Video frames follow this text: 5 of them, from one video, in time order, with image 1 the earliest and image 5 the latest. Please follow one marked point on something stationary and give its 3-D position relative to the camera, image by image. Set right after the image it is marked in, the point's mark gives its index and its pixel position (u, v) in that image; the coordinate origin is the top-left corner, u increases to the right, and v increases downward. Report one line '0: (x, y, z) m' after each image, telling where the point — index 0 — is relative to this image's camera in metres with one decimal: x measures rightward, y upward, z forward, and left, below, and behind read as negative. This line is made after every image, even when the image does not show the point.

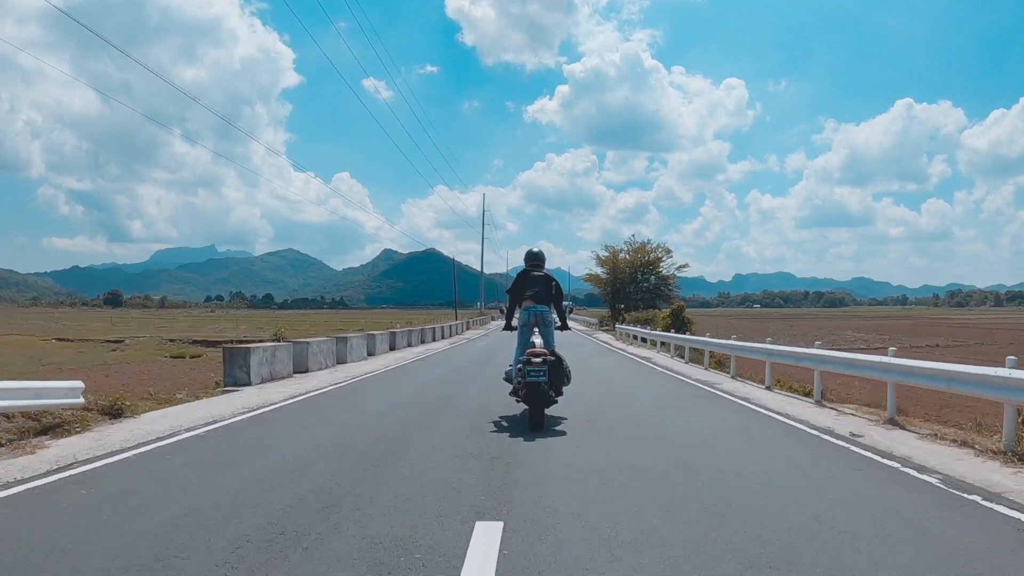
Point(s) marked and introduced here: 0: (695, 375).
0: (+4.2, -1.9, +17.8) m
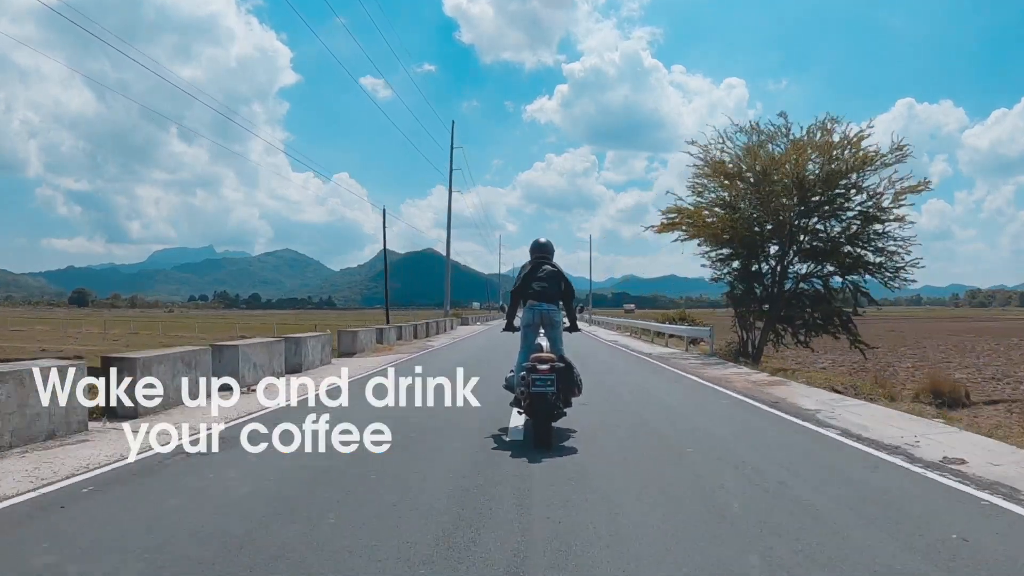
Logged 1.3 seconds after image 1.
0: (+4.2, -1.9, +17.5) m
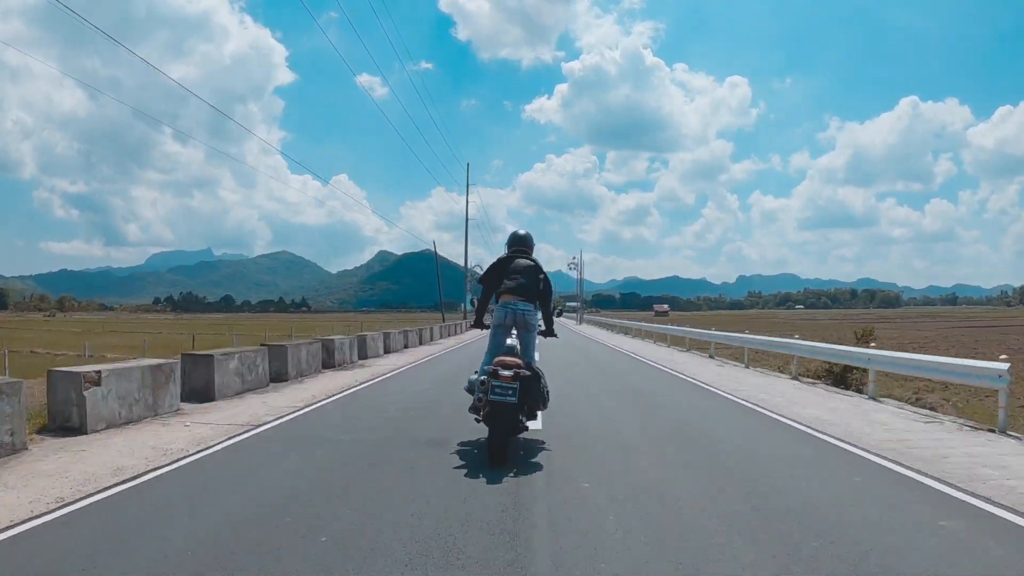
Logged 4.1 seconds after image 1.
0: (+4.2, -1.9, +16.6) m
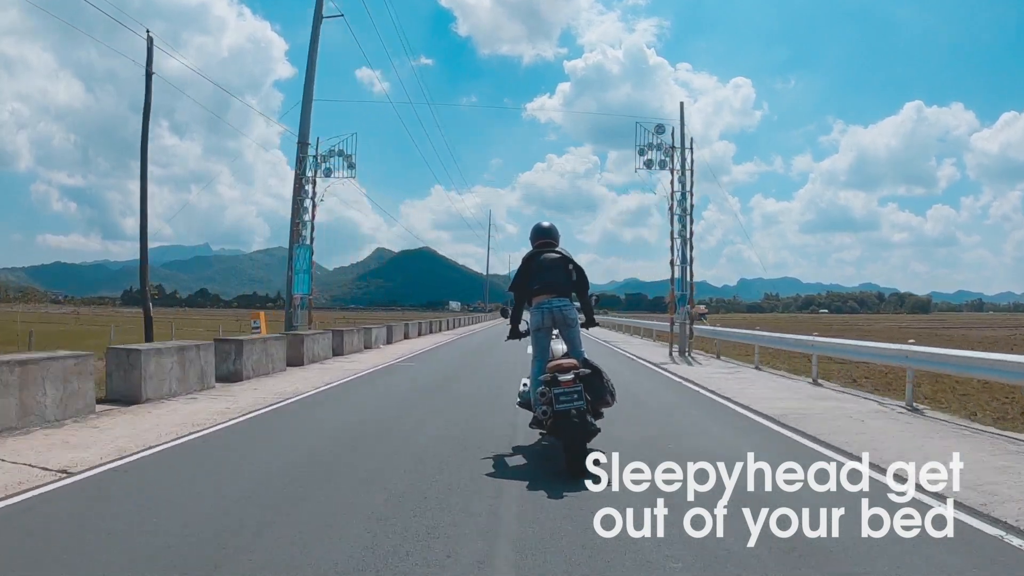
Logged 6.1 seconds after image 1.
0: (+4.1, -2.0, +16.1) m
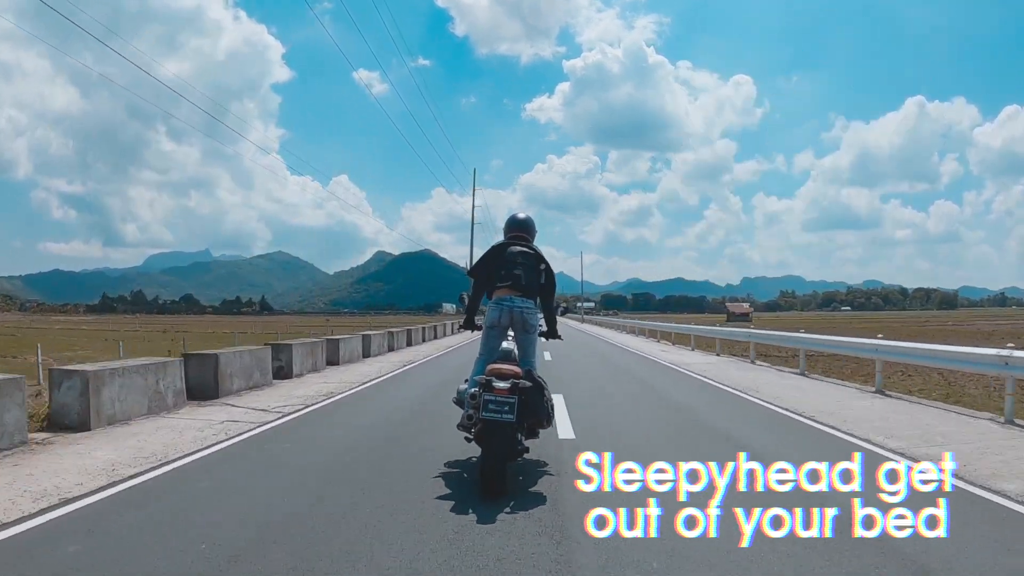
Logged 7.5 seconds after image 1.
0: (+4.2, -2.0, +15.7) m
